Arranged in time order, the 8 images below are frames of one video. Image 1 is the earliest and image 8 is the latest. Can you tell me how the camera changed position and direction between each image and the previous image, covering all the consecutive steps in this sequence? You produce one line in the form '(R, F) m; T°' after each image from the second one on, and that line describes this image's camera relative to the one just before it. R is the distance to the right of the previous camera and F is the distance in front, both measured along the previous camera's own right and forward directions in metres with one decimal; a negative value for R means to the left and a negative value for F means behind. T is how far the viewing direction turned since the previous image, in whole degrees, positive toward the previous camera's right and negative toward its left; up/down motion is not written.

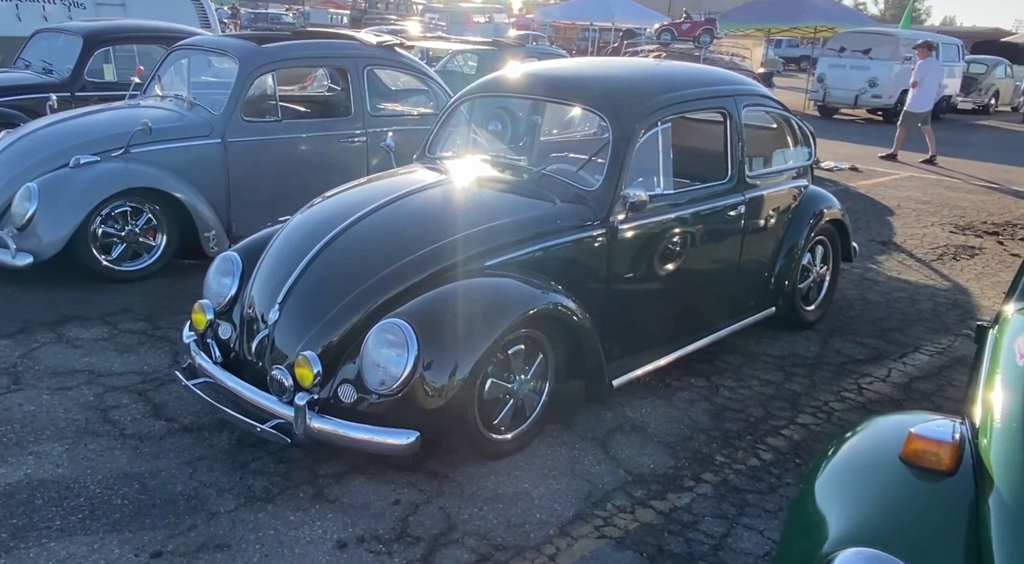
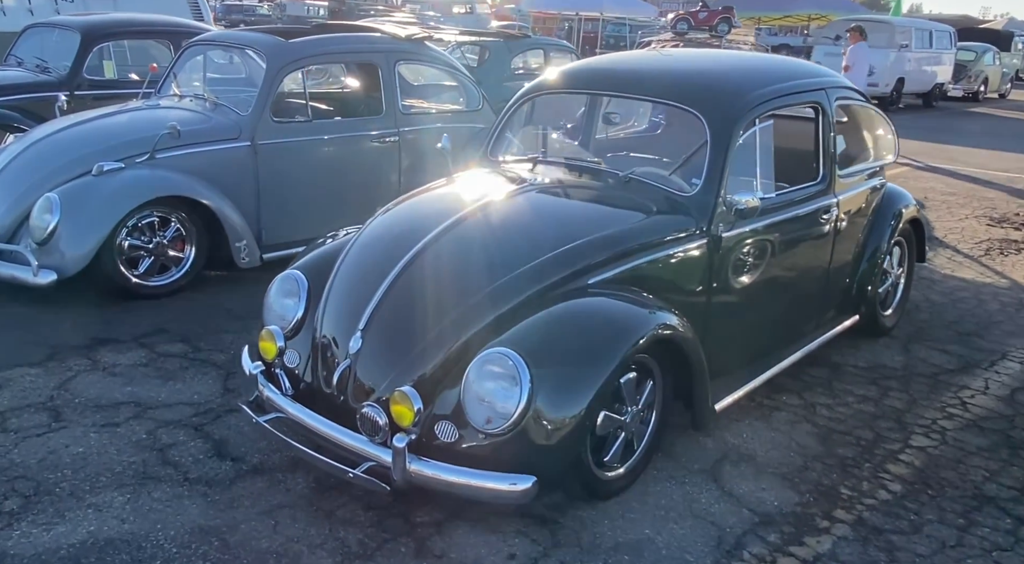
(-0.5, +0.3) m; +1°
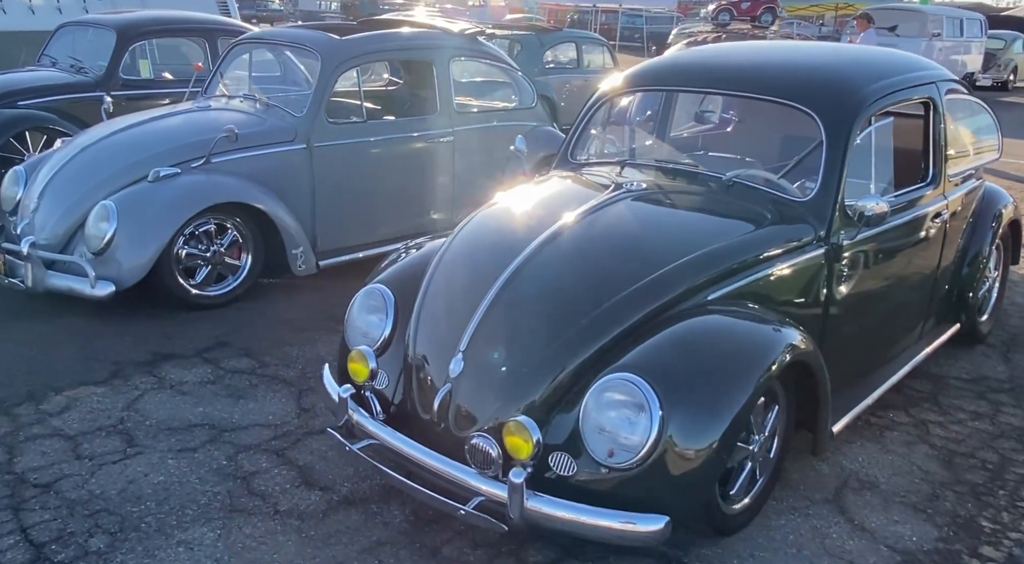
(-0.3, +0.2) m; -1°
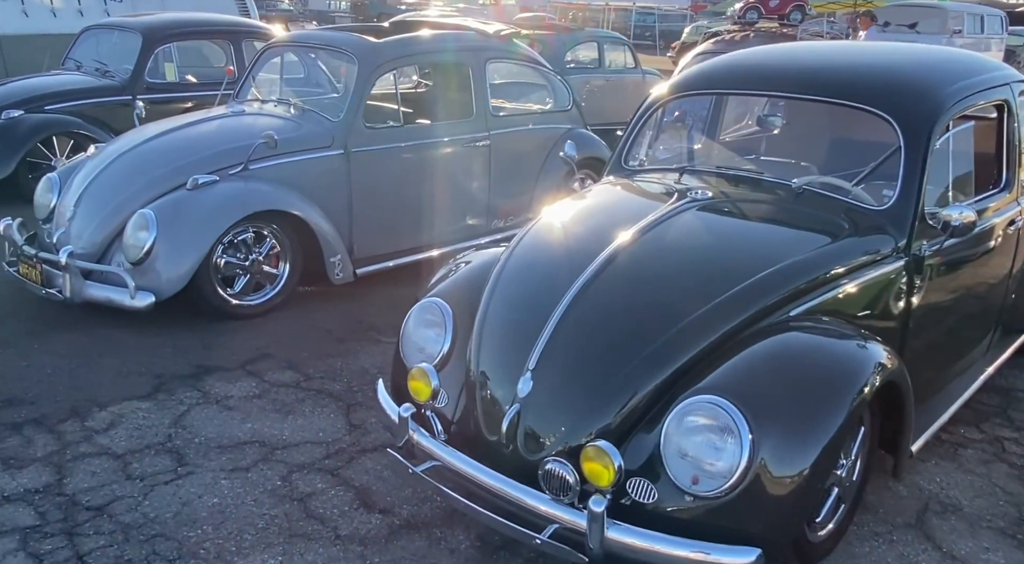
(-0.2, +0.1) m; -1°
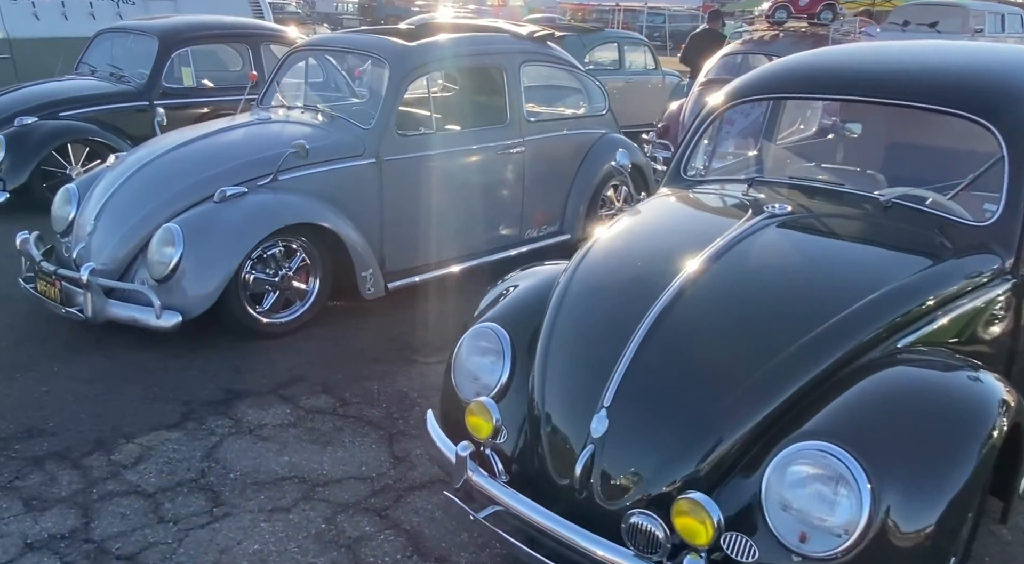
(-0.2, +0.2) m; -1°
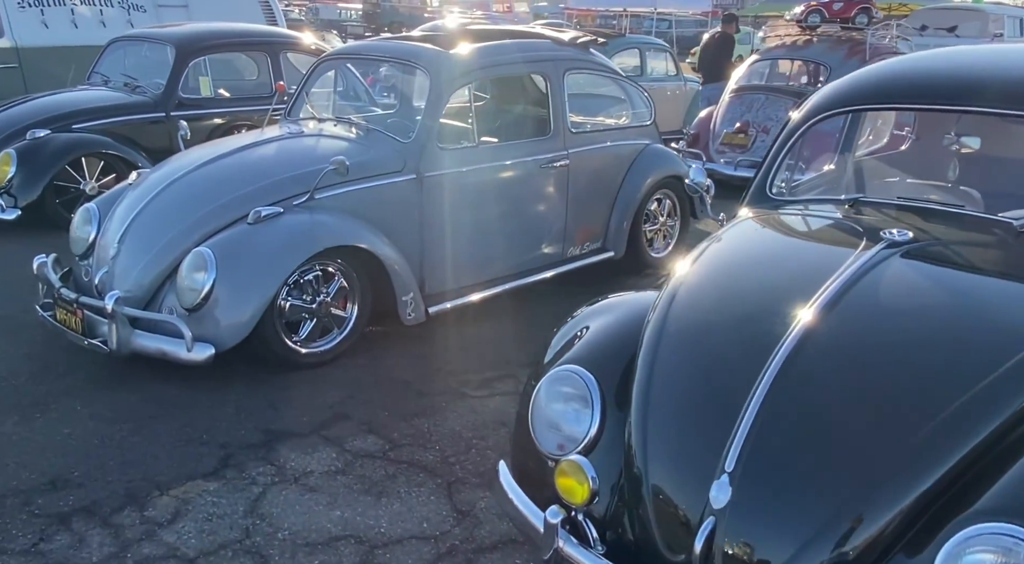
(-0.3, +0.3) m; 0°
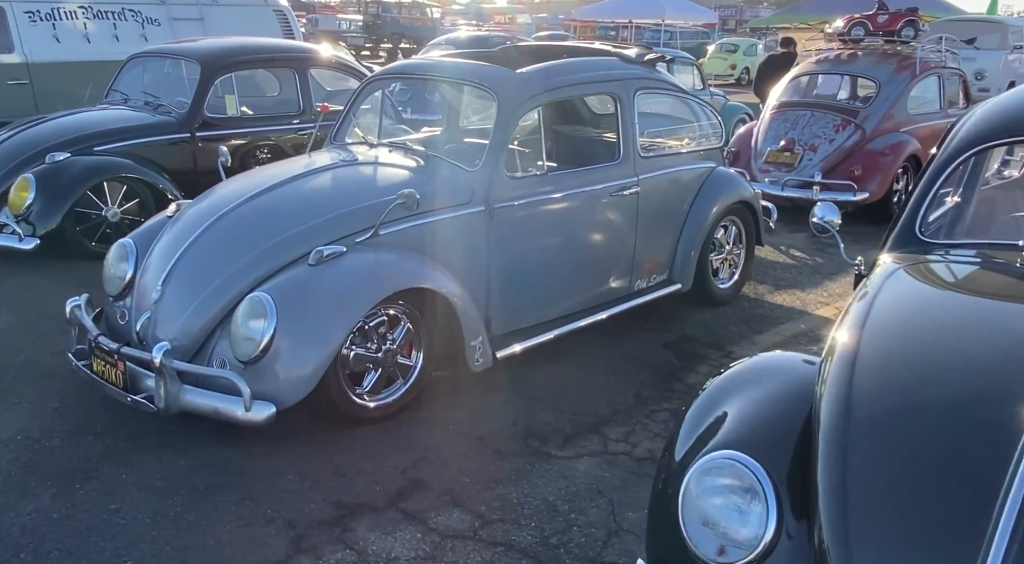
(-0.4, +0.4) m; 0°
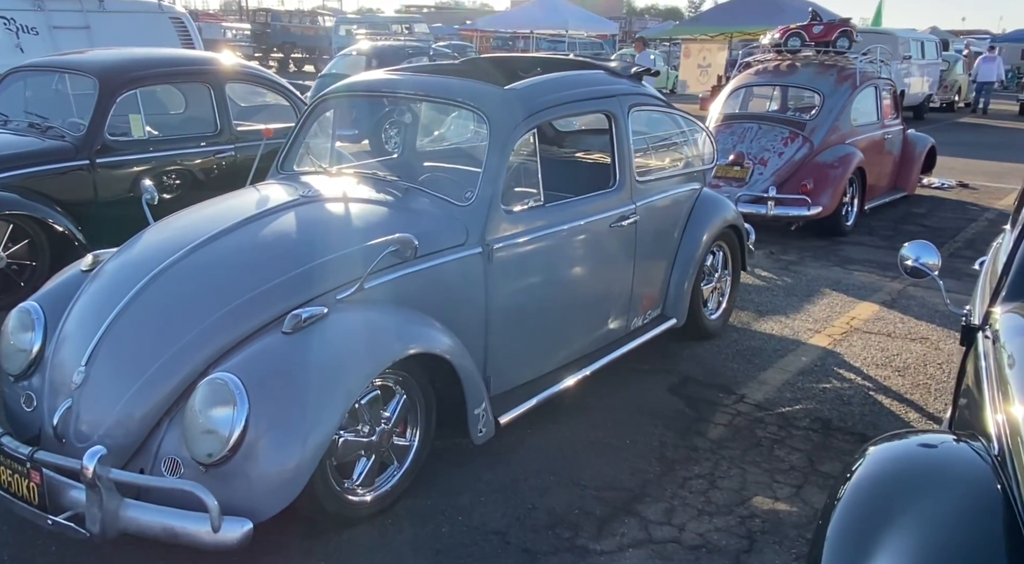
(-0.4, +0.6) m; +7°
